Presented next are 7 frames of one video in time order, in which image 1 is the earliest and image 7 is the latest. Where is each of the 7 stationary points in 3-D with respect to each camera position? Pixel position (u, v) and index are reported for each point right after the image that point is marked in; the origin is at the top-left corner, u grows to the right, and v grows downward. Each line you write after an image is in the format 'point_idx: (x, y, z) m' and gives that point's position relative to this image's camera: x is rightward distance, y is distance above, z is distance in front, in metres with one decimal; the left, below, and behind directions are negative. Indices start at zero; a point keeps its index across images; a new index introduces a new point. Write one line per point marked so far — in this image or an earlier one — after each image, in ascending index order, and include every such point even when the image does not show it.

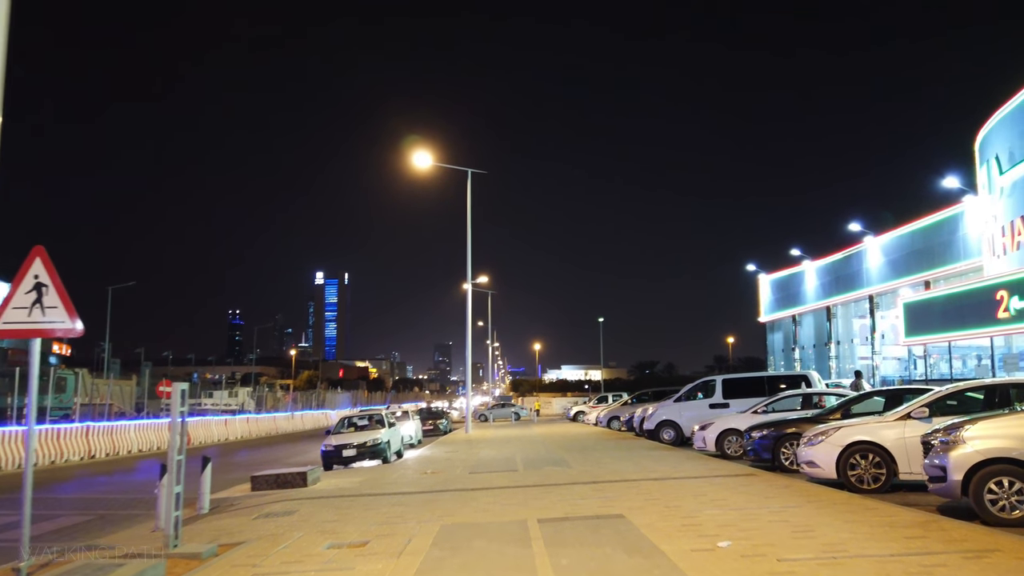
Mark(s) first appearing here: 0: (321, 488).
0: (-3.6, -3.8, +13.7) m
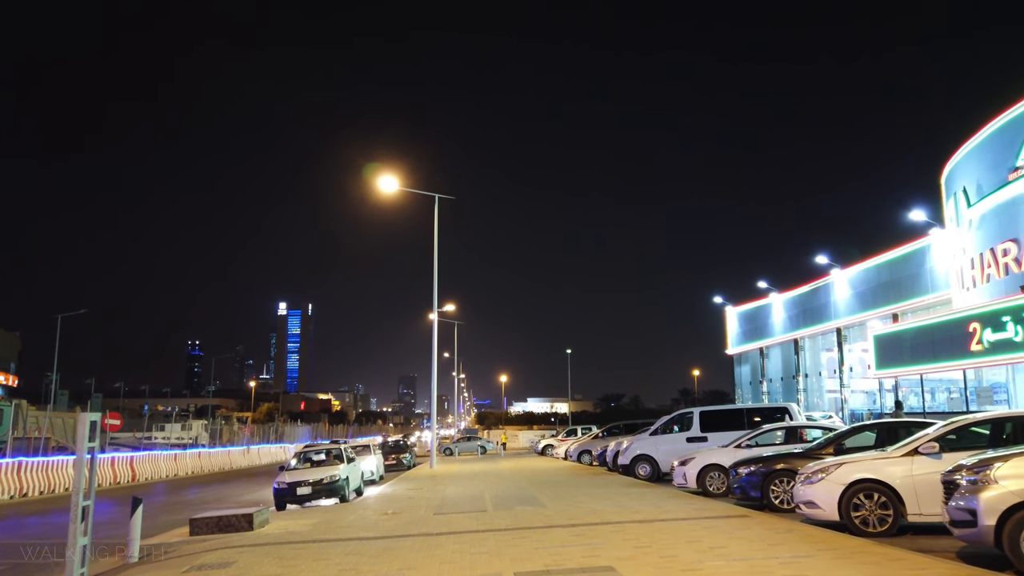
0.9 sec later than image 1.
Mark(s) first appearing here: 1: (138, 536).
0: (-4.1, -4.1, +12.3) m
1: (-5.8, -3.8, +11.4) m
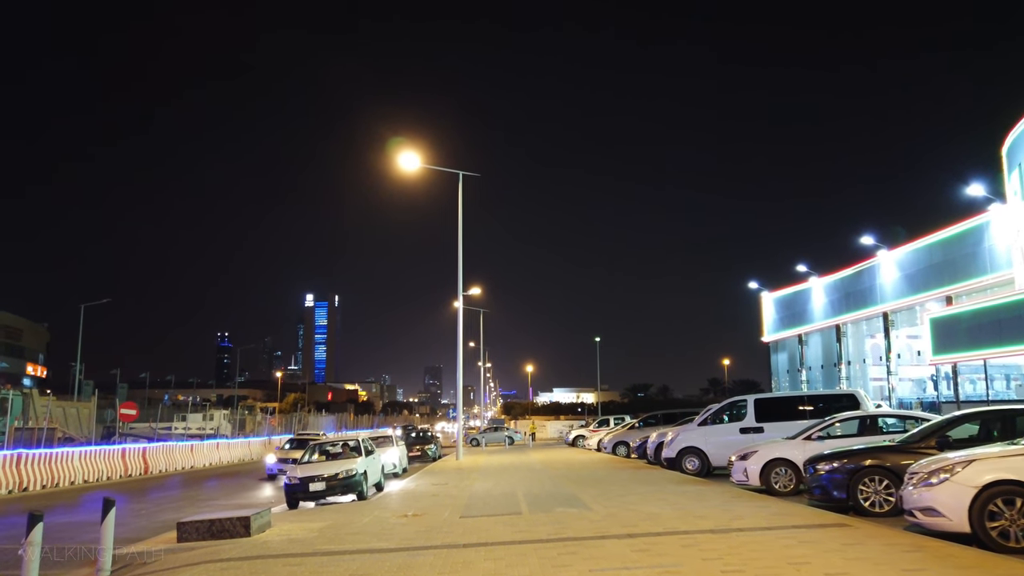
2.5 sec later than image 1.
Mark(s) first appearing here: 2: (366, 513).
0: (-3.5, -3.6, +10.4) m
1: (-5.2, -3.3, +9.6) m
2: (-2.6, -4.0, +13.2) m
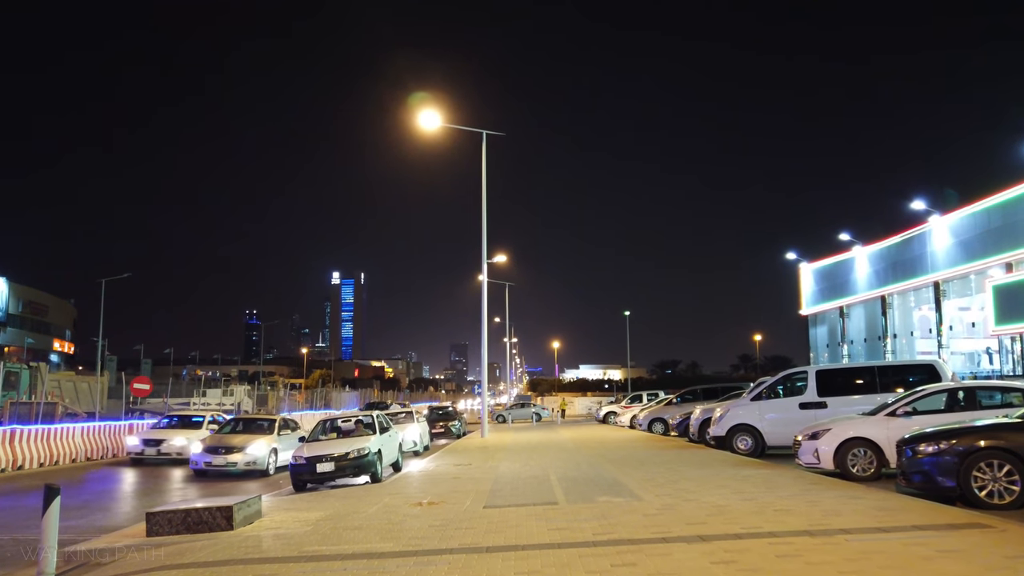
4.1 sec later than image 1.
0: (-3.1, -2.9, +8.6) m
1: (-4.8, -2.7, +7.8) m
2: (-2.1, -3.3, +11.3) m
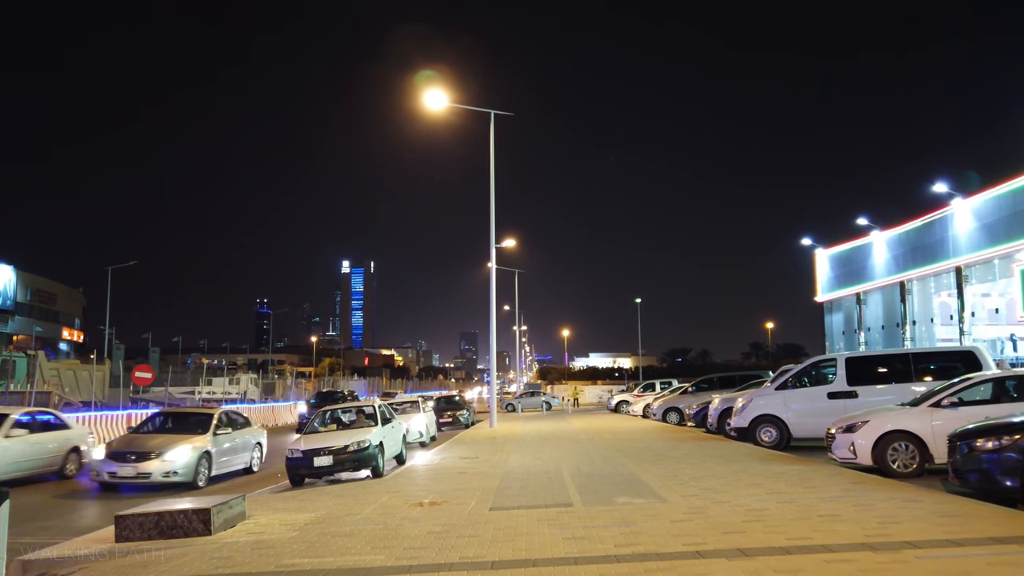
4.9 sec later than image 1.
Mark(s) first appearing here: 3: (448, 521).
0: (-3.0, -2.7, +7.6) m
1: (-4.7, -2.5, +6.9) m
2: (-1.9, -3.0, +10.4) m
3: (-0.7, -2.6, +8.3) m
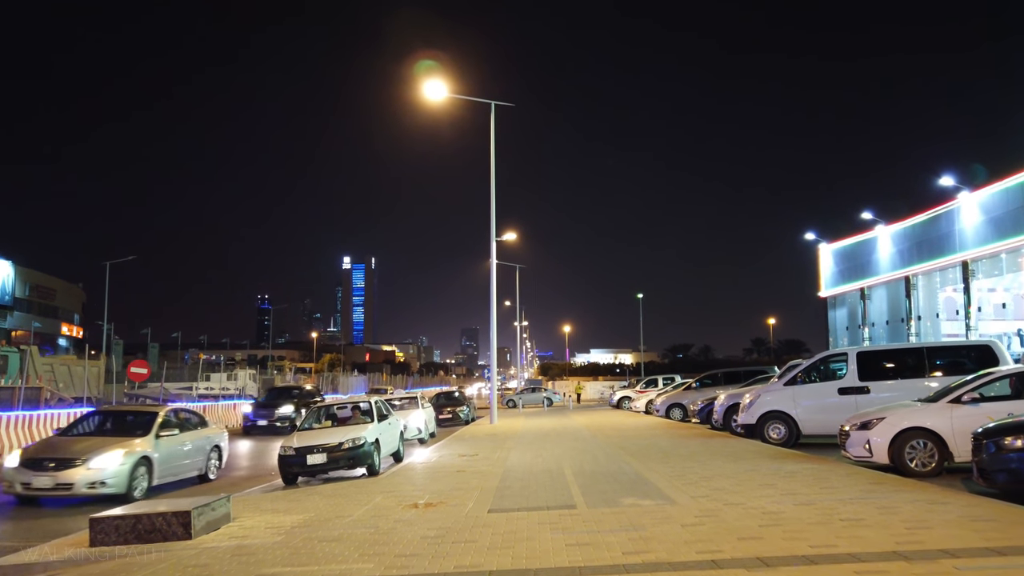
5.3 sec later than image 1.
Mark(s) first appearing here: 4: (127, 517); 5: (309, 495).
0: (-3.0, -2.6, +7.2) m
1: (-4.7, -2.4, +6.4) m
2: (-1.9, -2.8, +9.9) m
3: (-0.7, -2.5, +7.8) m
4: (-4.1, -2.4, +7.8) m
5: (-3.0, -3.0, +10.8) m
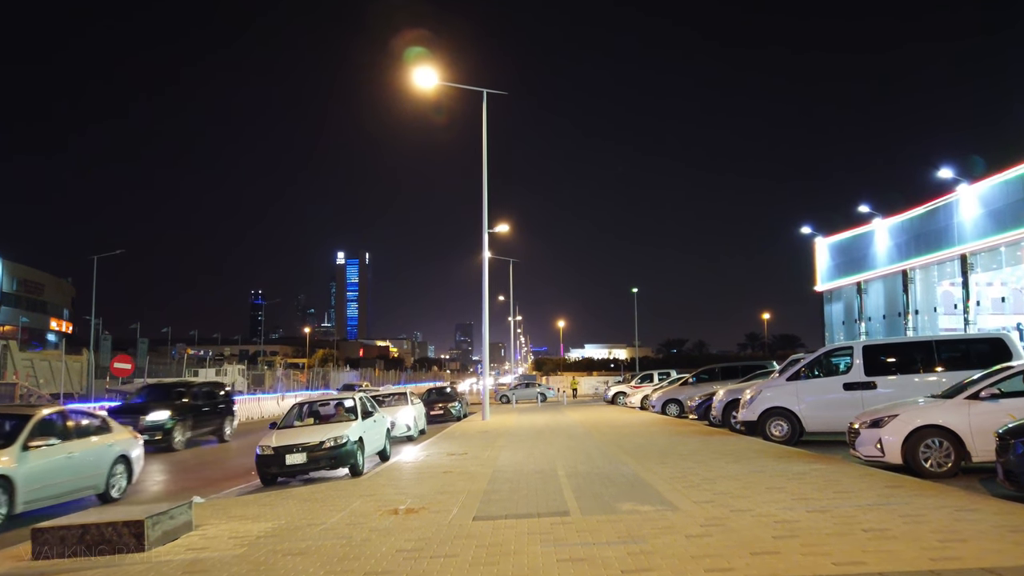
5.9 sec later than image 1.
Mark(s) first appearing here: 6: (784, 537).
0: (-3.1, -2.4, +6.4) m
1: (-4.9, -2.2, +5.6) m
2: (-2.1, -2.7, +9.2) m
3: (-0.8, -2.4, +7.1) m
4: (-4.2, -2.3, +7.0) m
5: (-3.1, -2.9, +10.1) m
6: (+2.3, -2.0, +6.1) m
